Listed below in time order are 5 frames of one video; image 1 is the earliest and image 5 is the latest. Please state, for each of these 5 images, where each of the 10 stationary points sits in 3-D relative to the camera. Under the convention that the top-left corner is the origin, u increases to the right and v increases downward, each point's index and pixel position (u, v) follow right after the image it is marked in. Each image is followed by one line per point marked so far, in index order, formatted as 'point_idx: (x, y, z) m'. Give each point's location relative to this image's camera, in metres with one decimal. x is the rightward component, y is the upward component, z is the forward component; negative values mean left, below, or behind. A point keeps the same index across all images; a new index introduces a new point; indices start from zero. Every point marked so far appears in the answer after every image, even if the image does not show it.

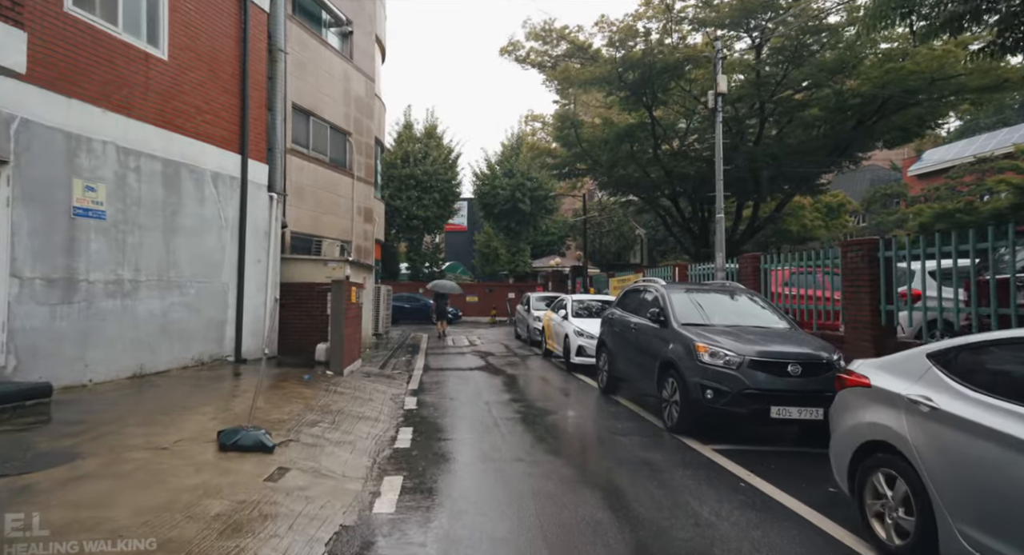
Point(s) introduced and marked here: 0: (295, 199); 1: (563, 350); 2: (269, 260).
0: (-6.0, +2.2, +15.7) m
1: (+1.2, -1.7, +13.3) m
2: (-4.7, +0.3, +10.9) m
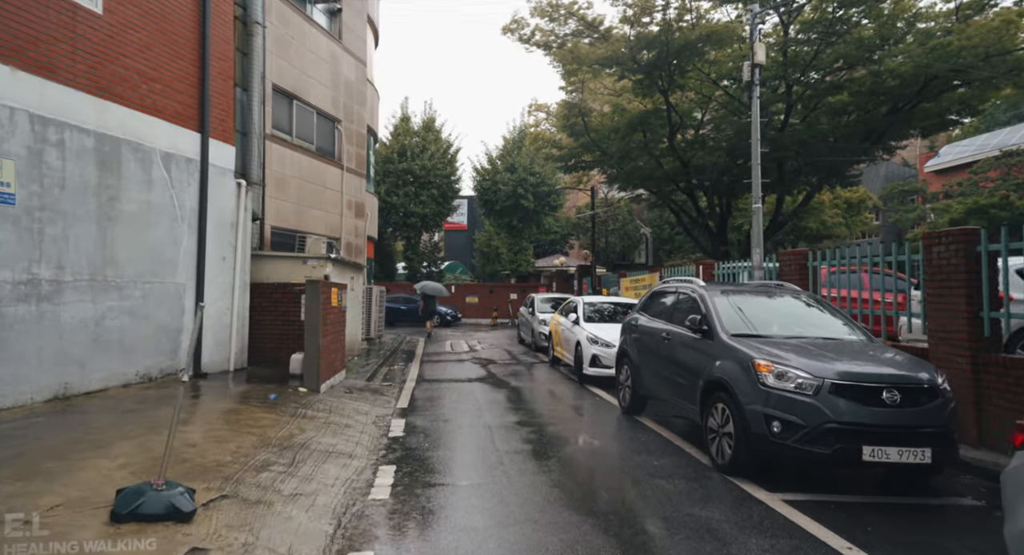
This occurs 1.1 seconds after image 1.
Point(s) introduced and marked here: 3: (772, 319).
0: (-5.9, +2.2, +14.2) m
1: (+1.3, -1.7, +11.8) m
2: (-4.6, +0.3, +9.4) m
3: (+3.0, -0.5, +6.4) m
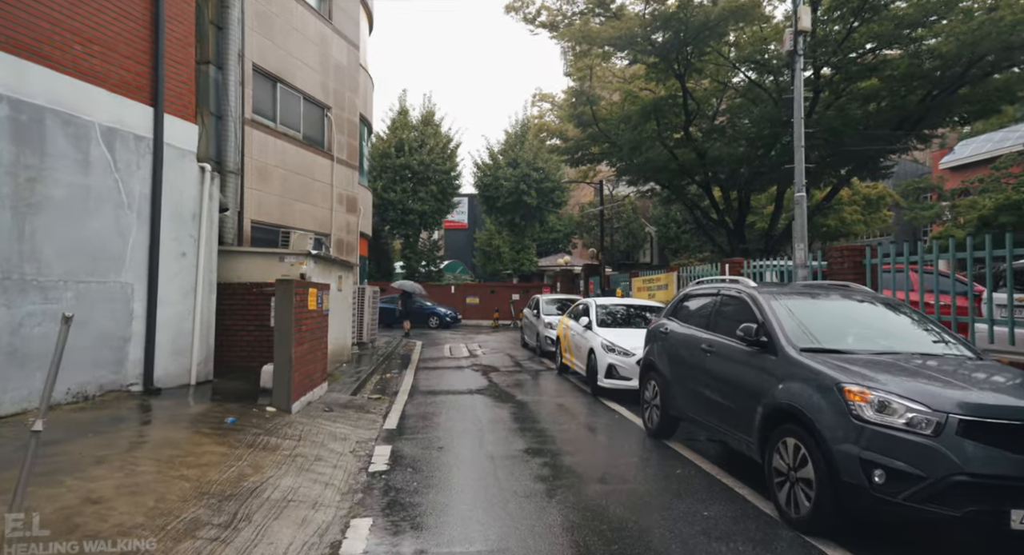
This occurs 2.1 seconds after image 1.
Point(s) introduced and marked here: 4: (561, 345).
0: (-5.9, +2.2, +13.0) m
1: (+1.4, -1.7, +10.6) m
2: (-4.5, +0.4, +8.2) m
3: (+3.0, -0.5, +5.2) m
4: (+1.1, -1.6, +13.0) m
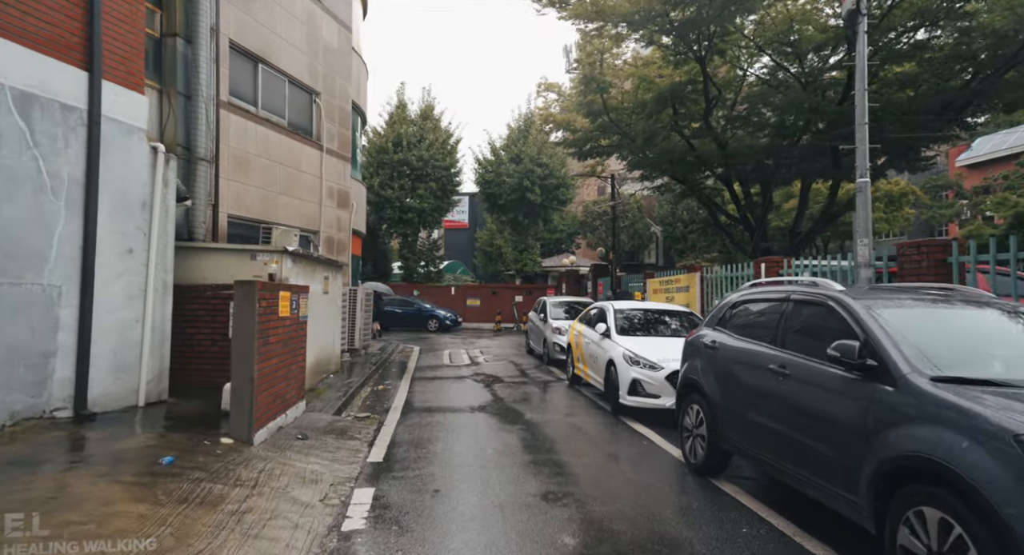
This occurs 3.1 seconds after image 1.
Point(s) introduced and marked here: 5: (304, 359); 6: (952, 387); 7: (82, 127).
0: (-5.7, +2.2, +11.7) m
1: (+1.5, -1.7, +9.3) m
2: (-4.4, +0.3, +6.9) m
3: (+3.2, -0.5, +3.8) m
4: (+1.2, -1.6, +11.7) m
5: (-2.9, -1.1, +7.8) m
6: (+2.6, -0.6, +3.3) m
7: (-4.6, +1.6, +6.0) m
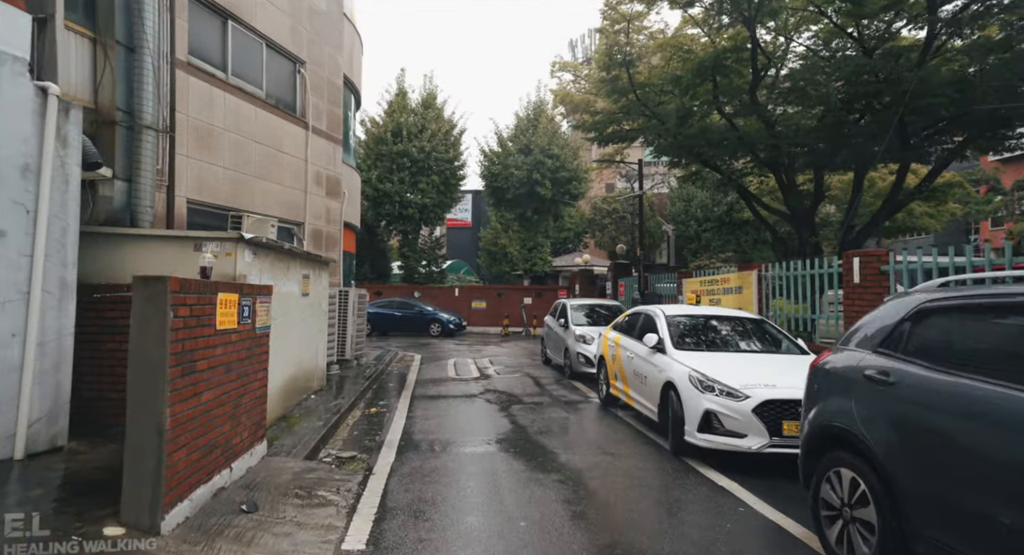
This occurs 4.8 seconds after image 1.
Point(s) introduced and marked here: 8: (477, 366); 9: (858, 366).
0: (-5.4, +2.2, +9.6) m
1: (+1.9, -1.7, +7.2) m
2: (-4.1, +0.4, +4.8) m
3: (+3.5, -0.4, +1.8) m
4: (+1.6, -1.6, +9.6) m
5: (-2.5, -1.1, +5.8) m
6: (+2.9, -0.6, +1.3) m
7: (-4.2, +1.6, +4.0) m
8: (-0.9, -2.4, +14.9) m
9: (+2.4, -0.6, +4.0) m
